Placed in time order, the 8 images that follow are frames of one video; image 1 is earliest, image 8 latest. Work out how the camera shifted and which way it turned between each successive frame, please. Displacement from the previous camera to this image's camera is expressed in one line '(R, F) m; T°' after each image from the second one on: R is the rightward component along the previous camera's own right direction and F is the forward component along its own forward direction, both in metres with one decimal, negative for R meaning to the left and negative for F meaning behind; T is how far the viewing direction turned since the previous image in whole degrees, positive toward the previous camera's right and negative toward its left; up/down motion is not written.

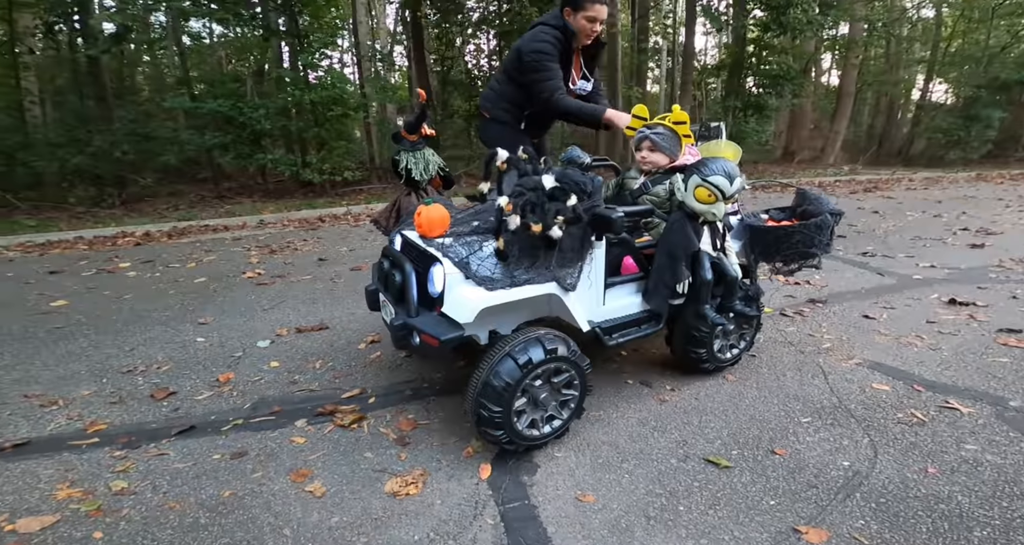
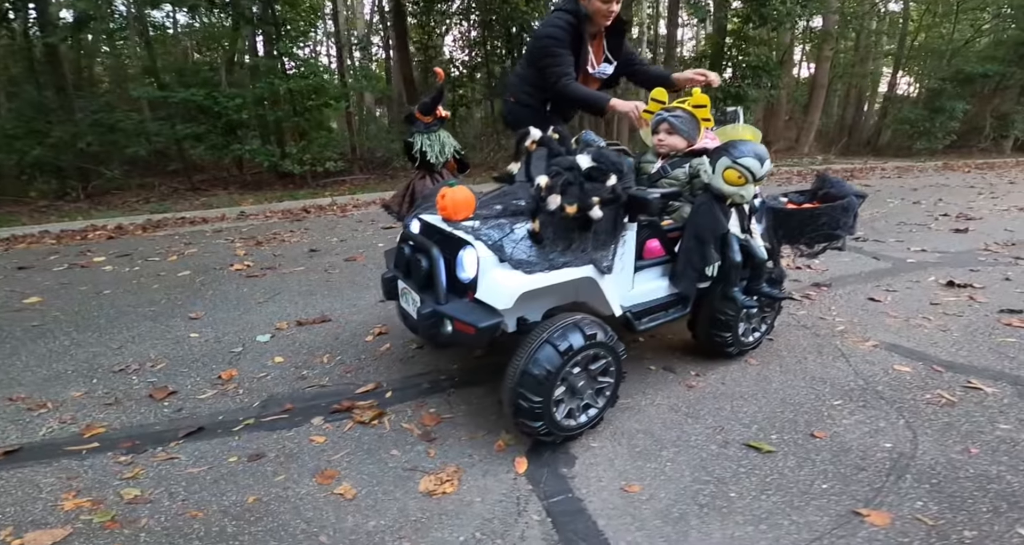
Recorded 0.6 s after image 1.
(-0.2, +0.1) m; +3°
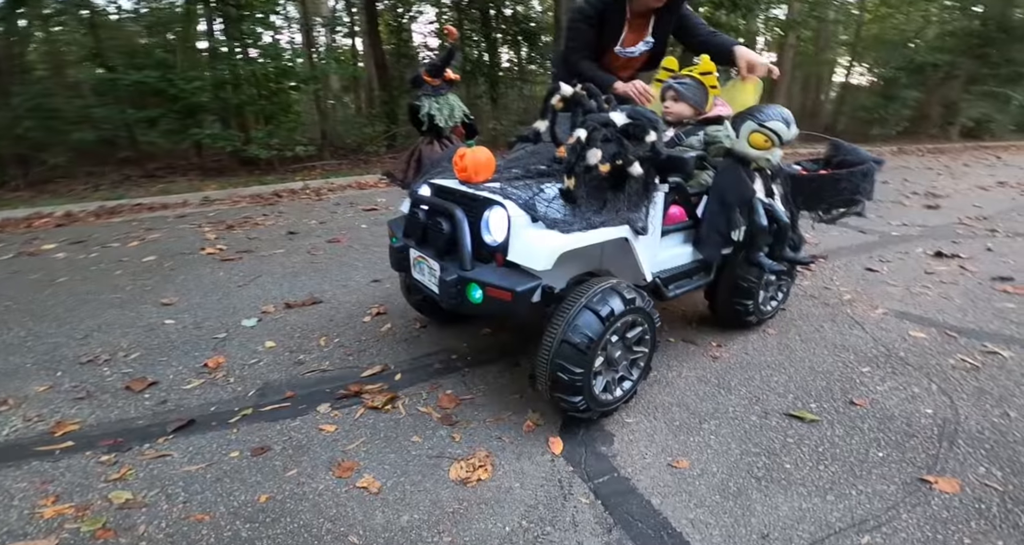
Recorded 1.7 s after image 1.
(-0.2, +0.2) m; +4°
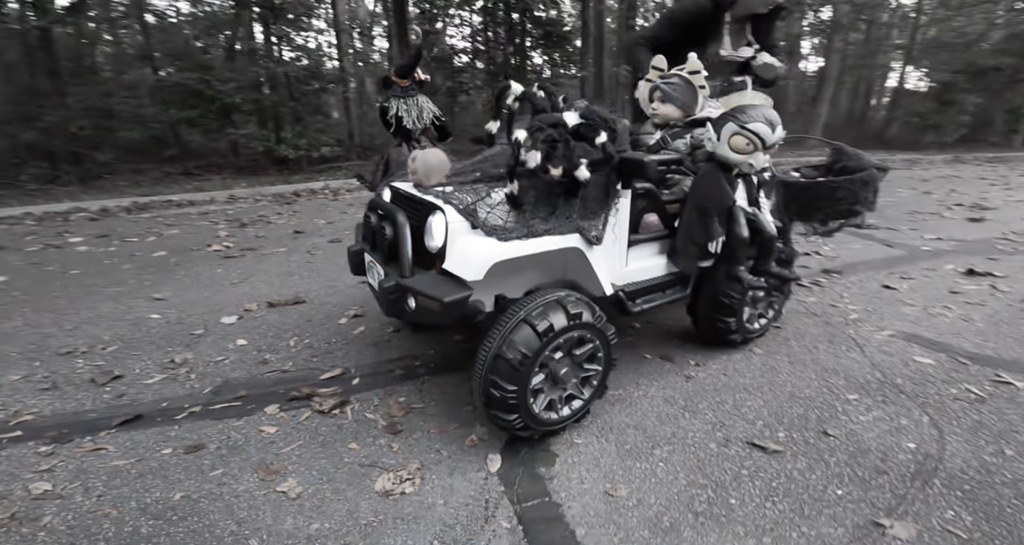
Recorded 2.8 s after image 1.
(+0.4, +0.1) m; -4°
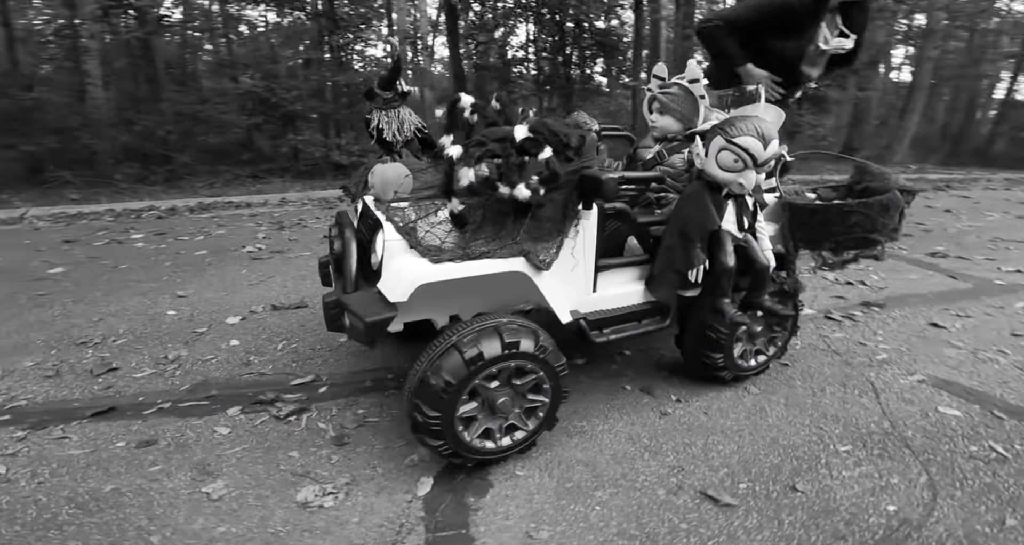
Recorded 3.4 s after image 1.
(+0.4, +0.1) m; -7°
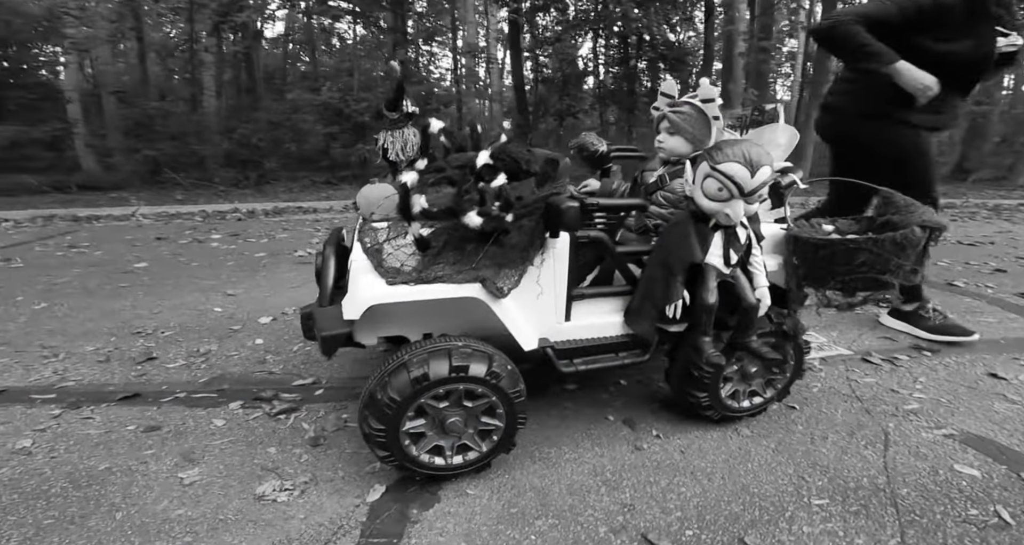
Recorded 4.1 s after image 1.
(+0.4, 0.0) m; -8°
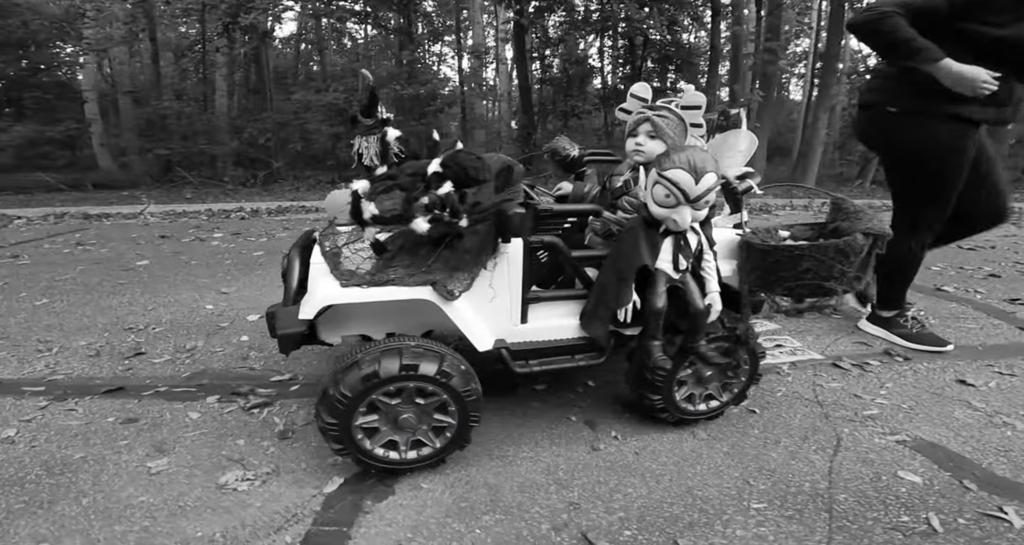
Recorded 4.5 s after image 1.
(+0.2, -0.1) m; -1°
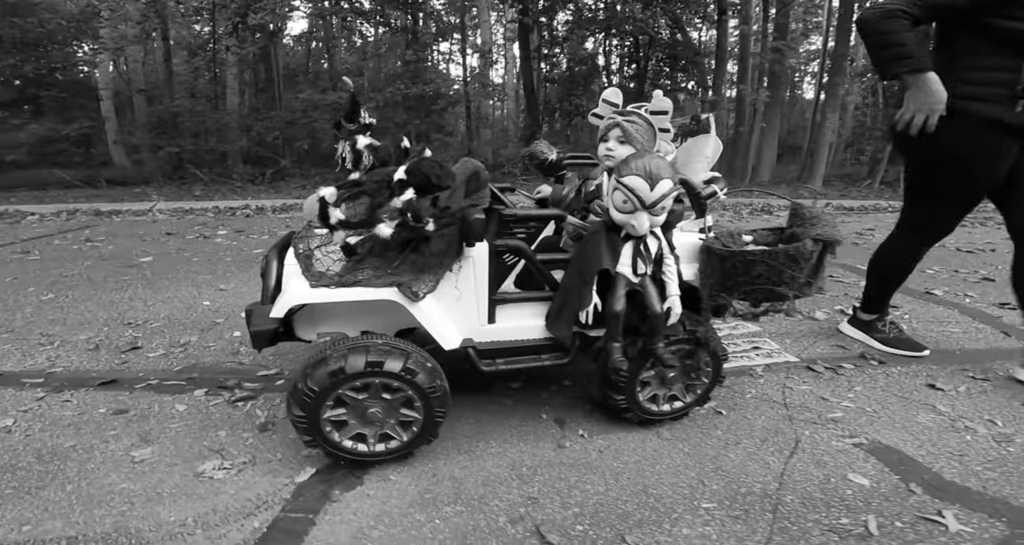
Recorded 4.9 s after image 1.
(+0.2, -0.1) m; -1°
